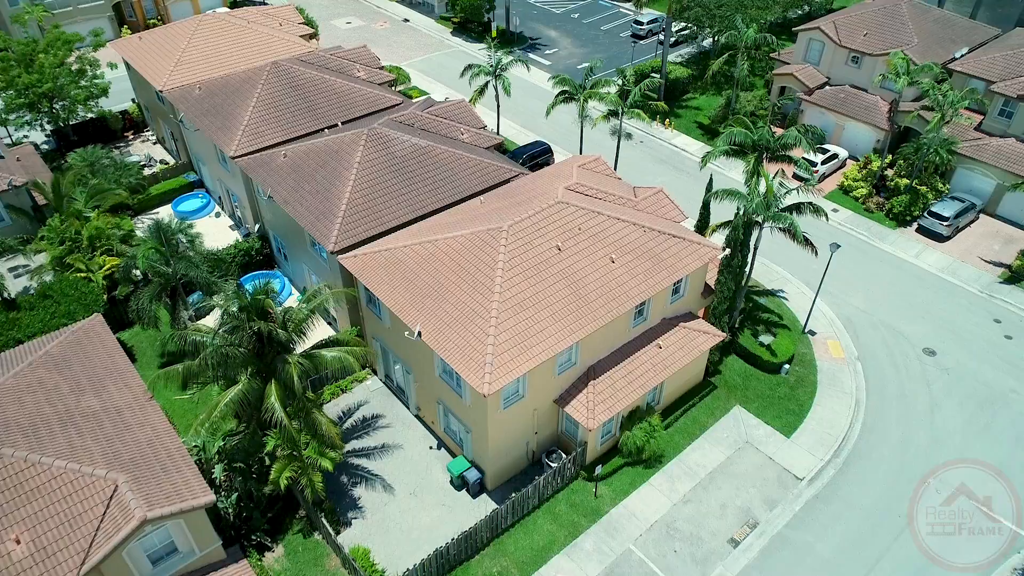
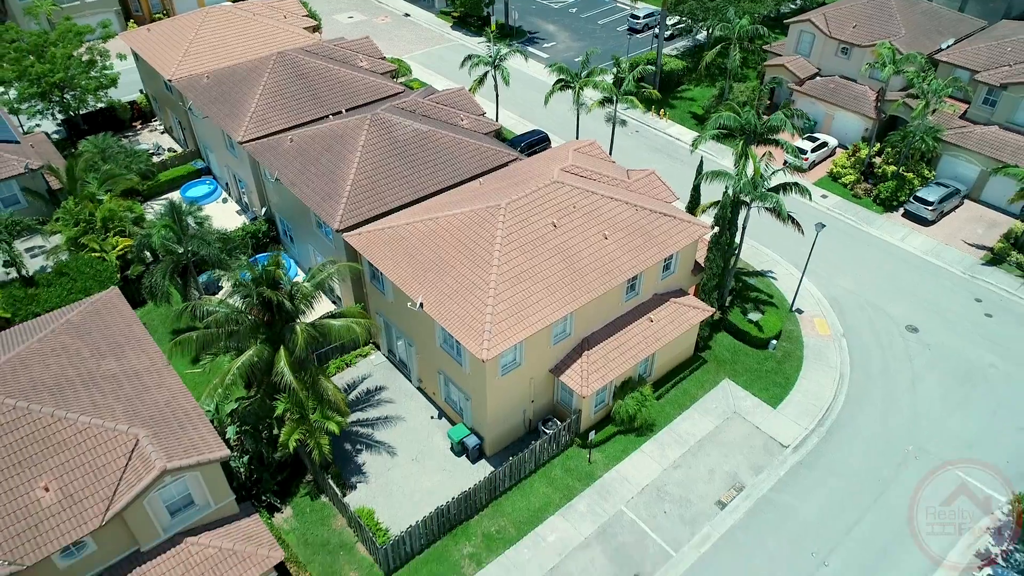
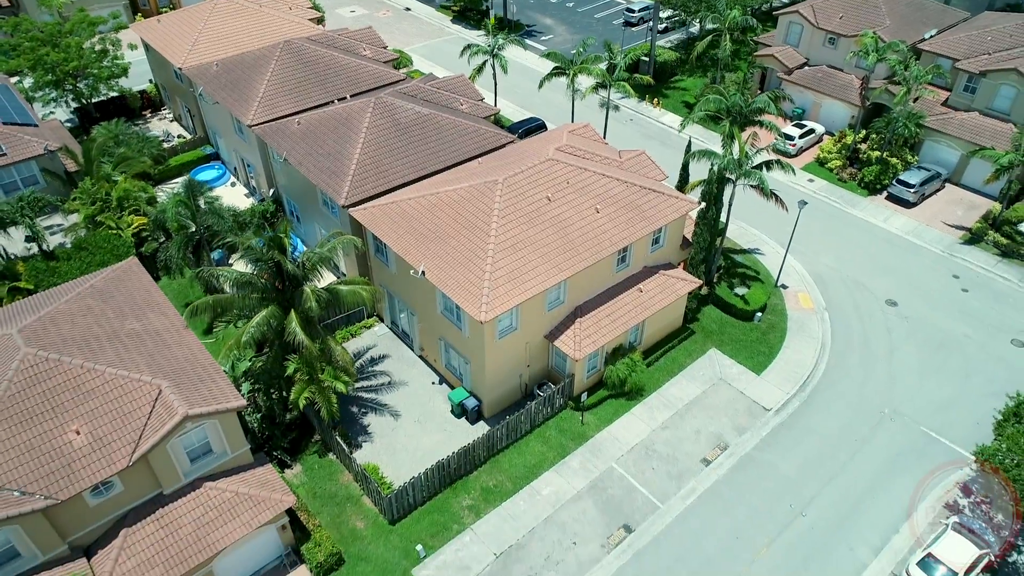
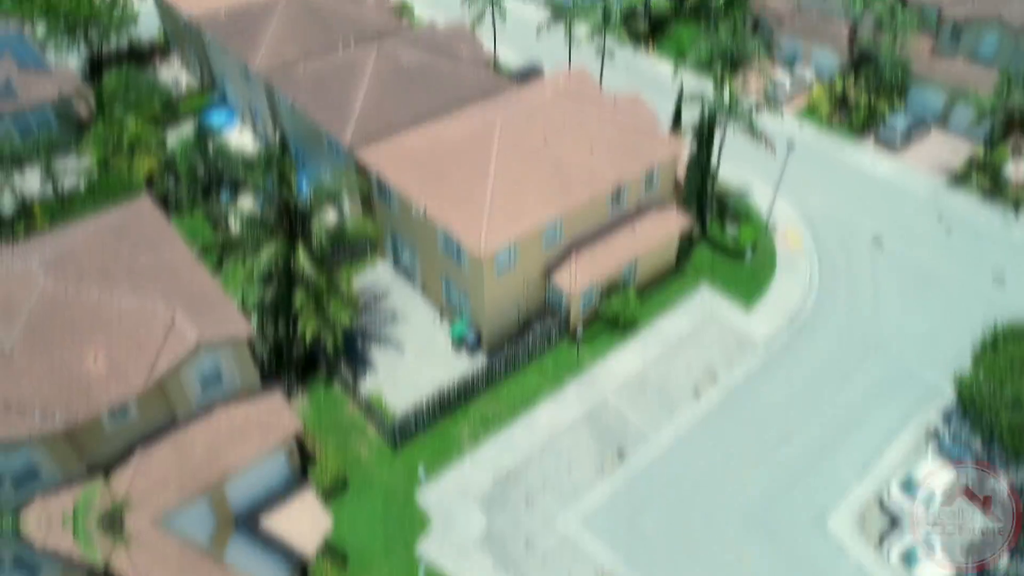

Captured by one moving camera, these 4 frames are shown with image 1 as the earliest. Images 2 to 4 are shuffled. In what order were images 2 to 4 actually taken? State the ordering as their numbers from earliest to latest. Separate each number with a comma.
2, 3, 4
